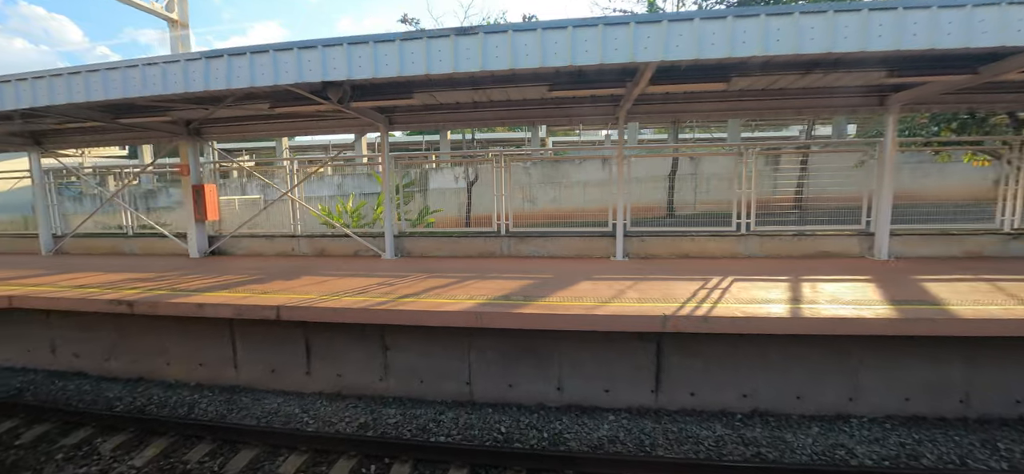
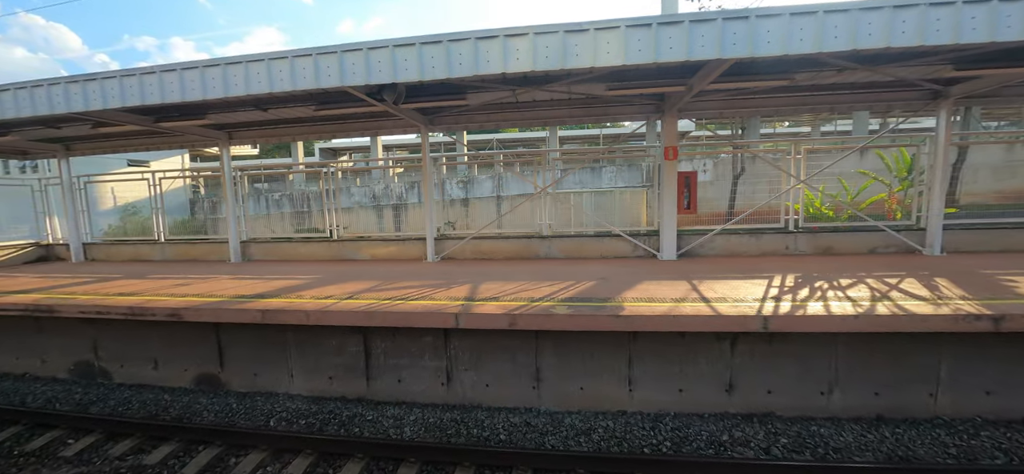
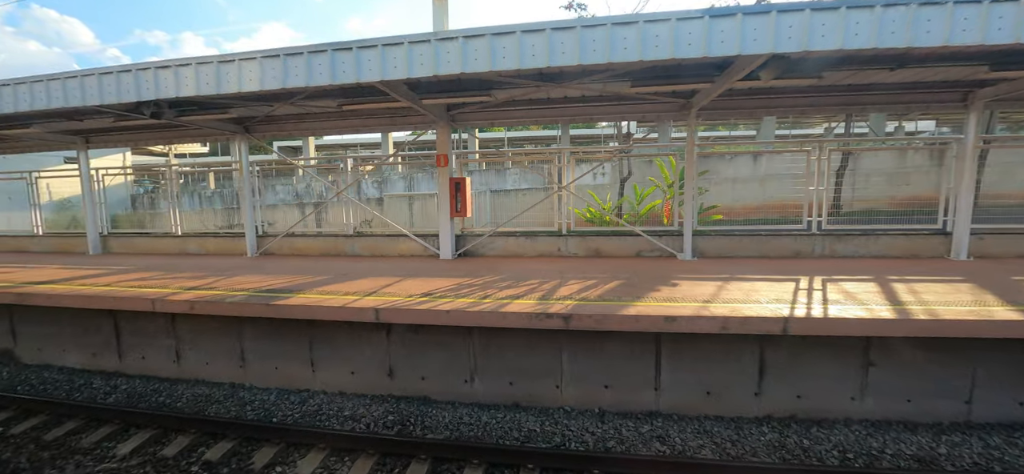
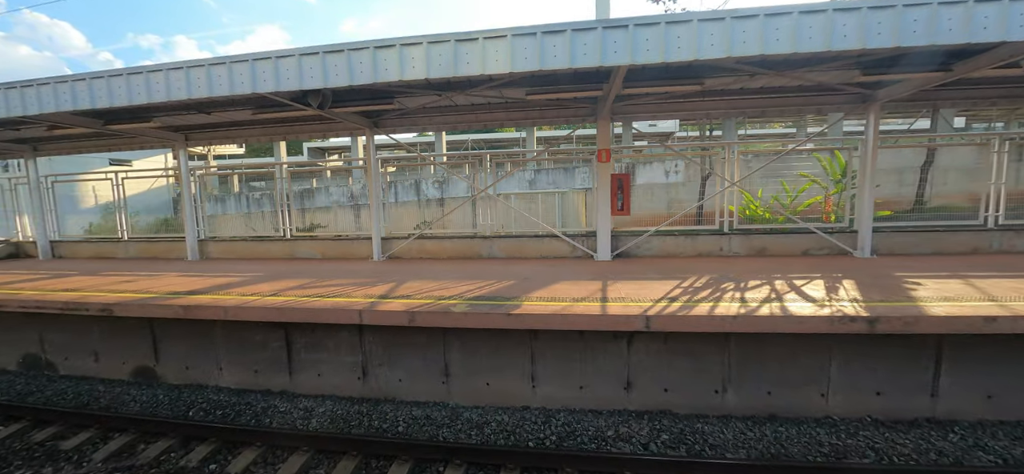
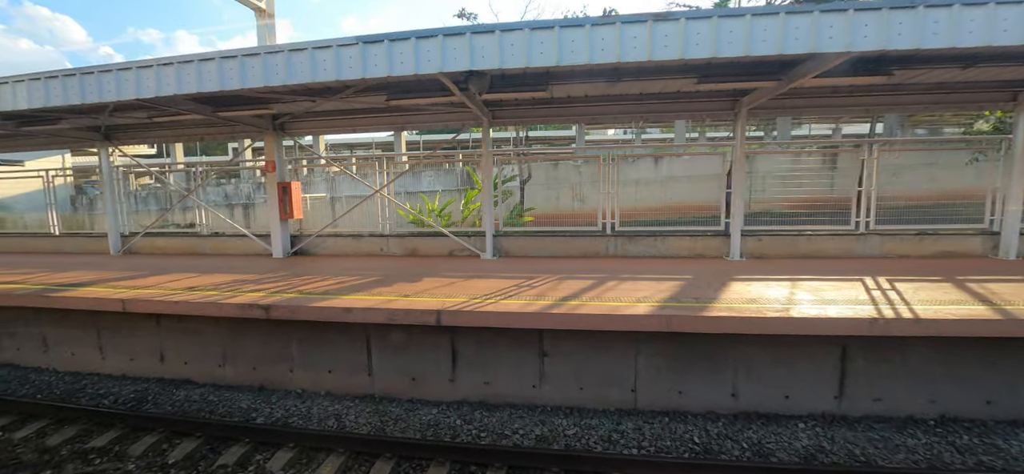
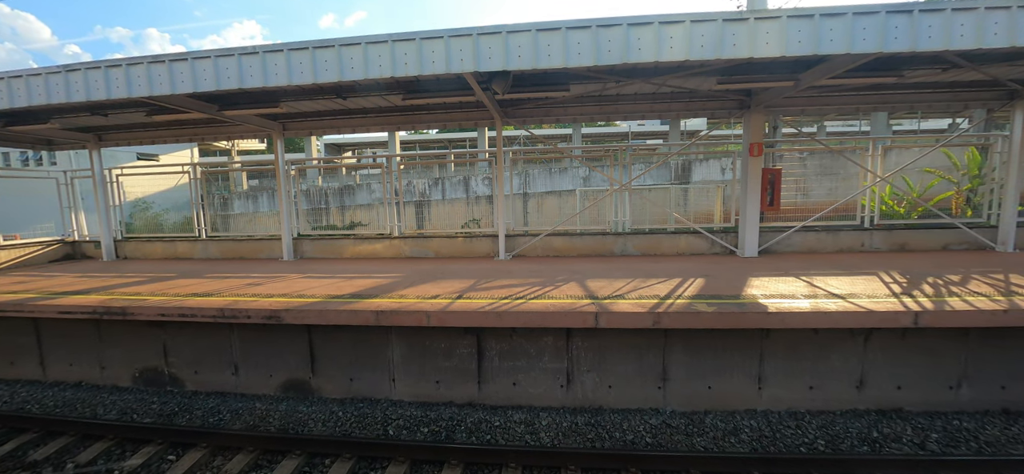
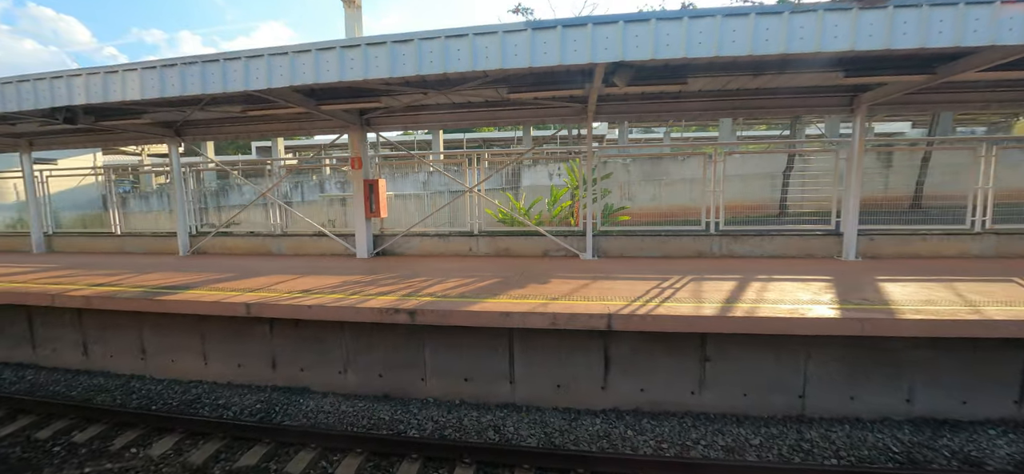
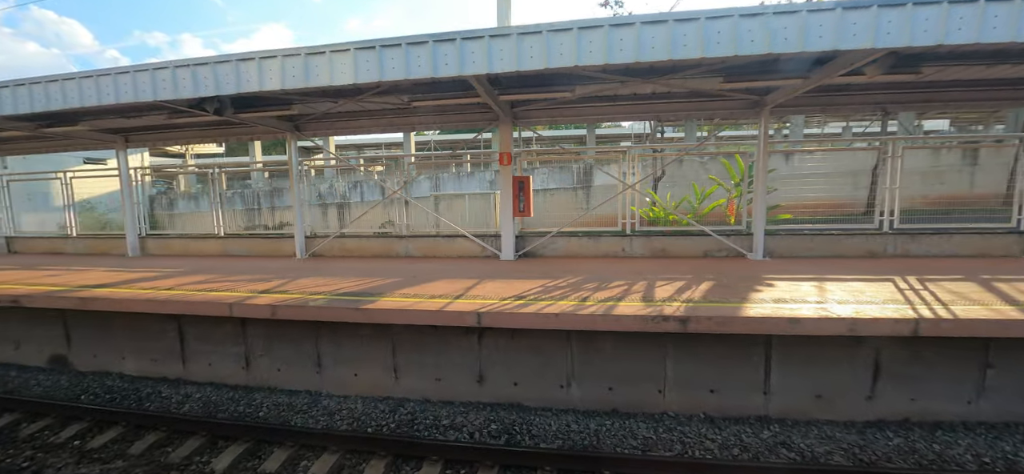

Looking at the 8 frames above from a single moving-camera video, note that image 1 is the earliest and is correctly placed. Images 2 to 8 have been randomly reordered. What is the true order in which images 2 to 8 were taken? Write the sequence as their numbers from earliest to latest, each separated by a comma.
5, 7, 3, 8, 4, 2, 6
